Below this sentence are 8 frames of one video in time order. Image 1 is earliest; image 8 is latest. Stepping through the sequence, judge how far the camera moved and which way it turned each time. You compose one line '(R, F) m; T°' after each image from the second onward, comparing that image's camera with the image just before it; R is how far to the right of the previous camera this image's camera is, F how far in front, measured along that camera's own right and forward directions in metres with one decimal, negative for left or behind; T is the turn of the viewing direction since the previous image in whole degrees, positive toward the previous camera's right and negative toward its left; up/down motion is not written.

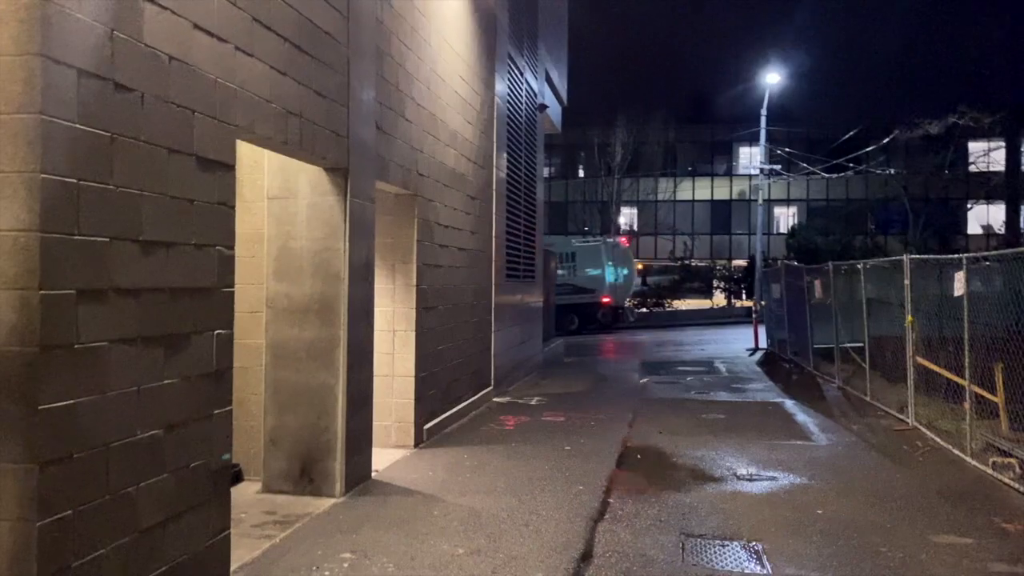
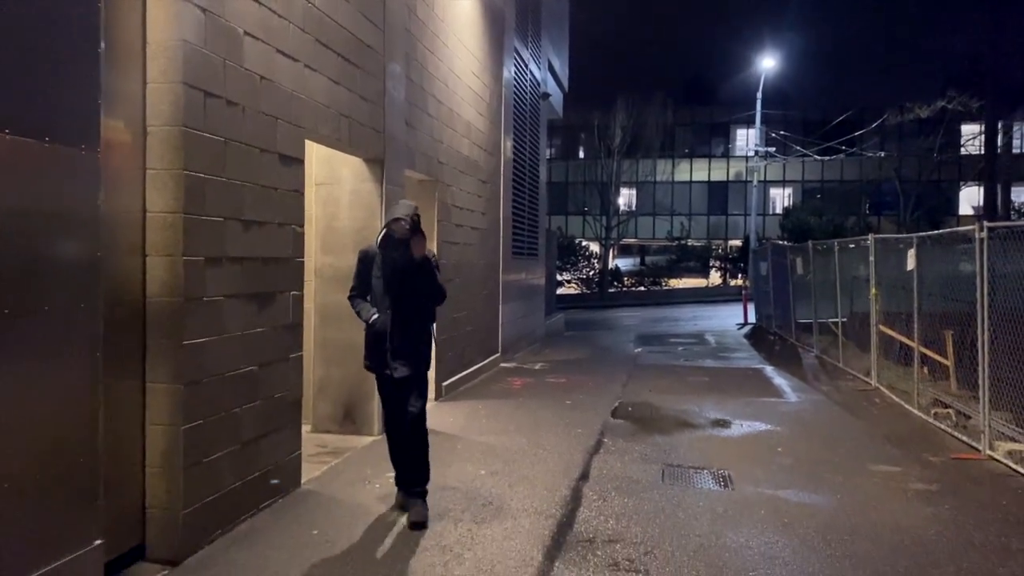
(-0.1, -1.3) m; 0°
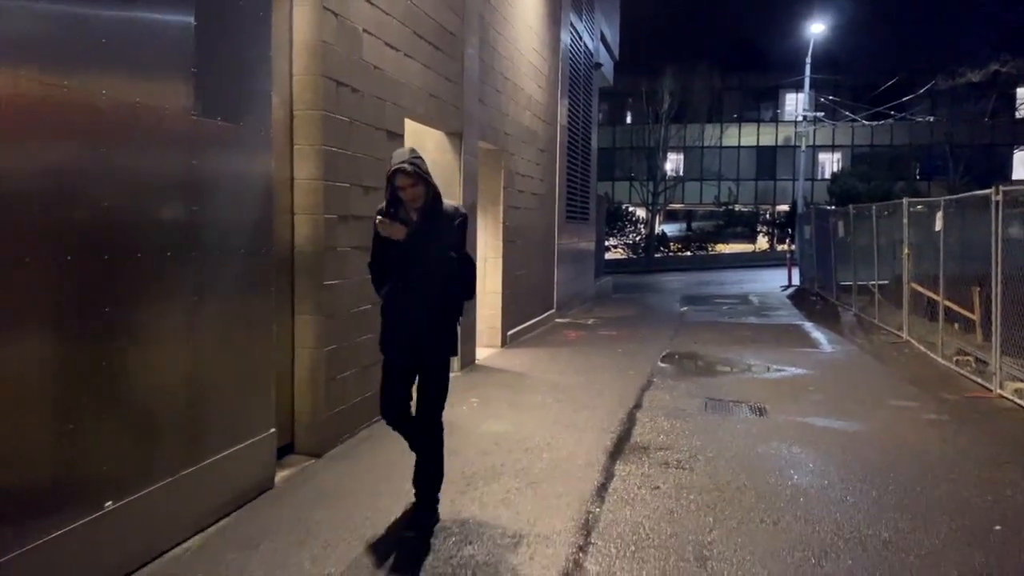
(-0.2, -1.2) m; -3°
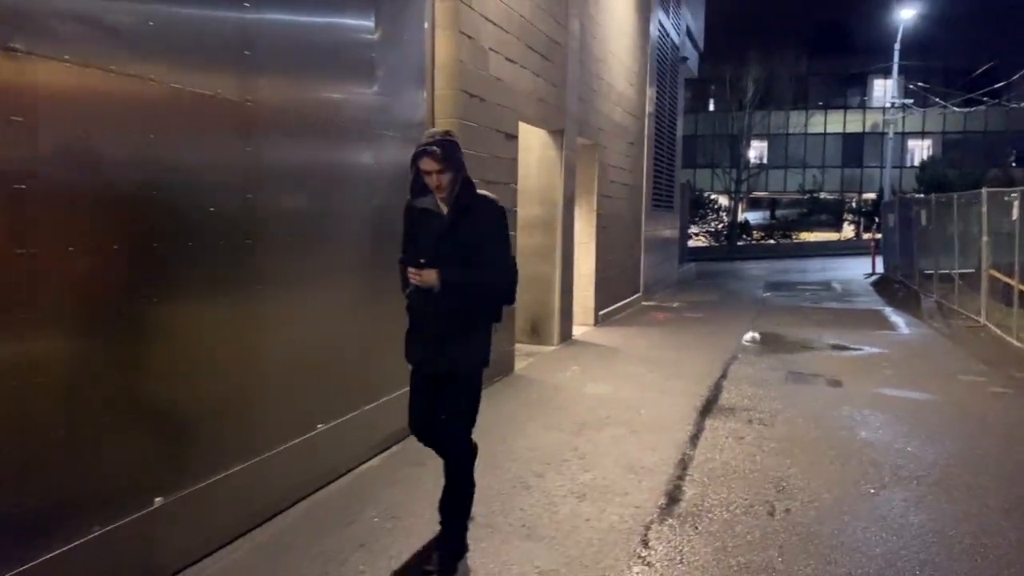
(-0.2, -1.1) m; -5°
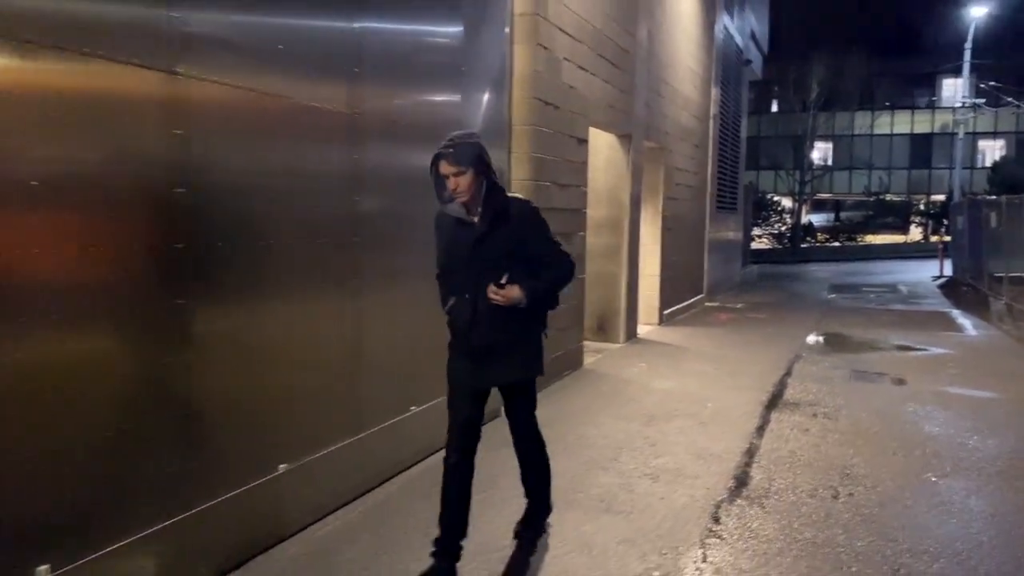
(-0.1, -0.4) m; -4°
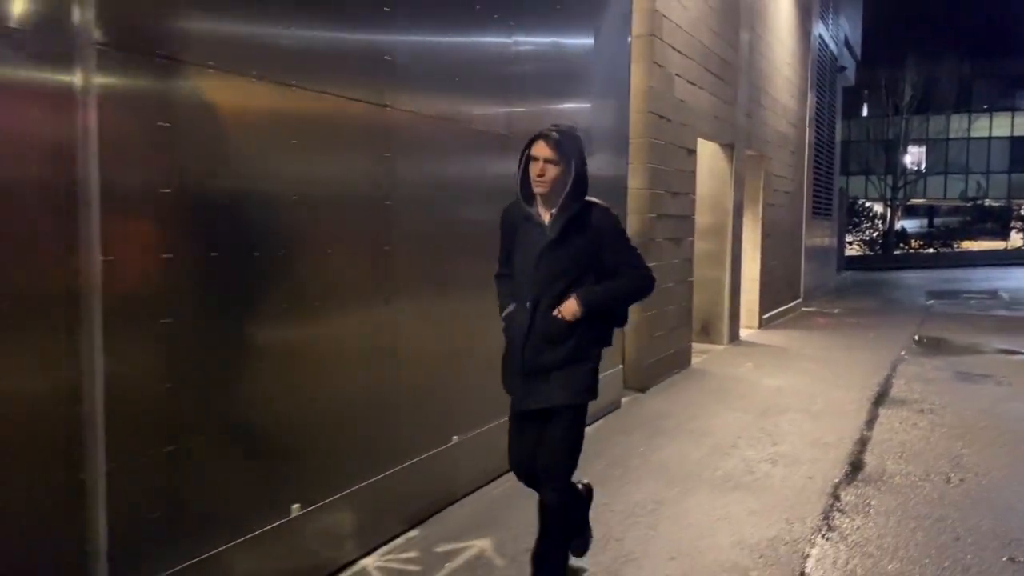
(-0.4, -0.7) m; -5°
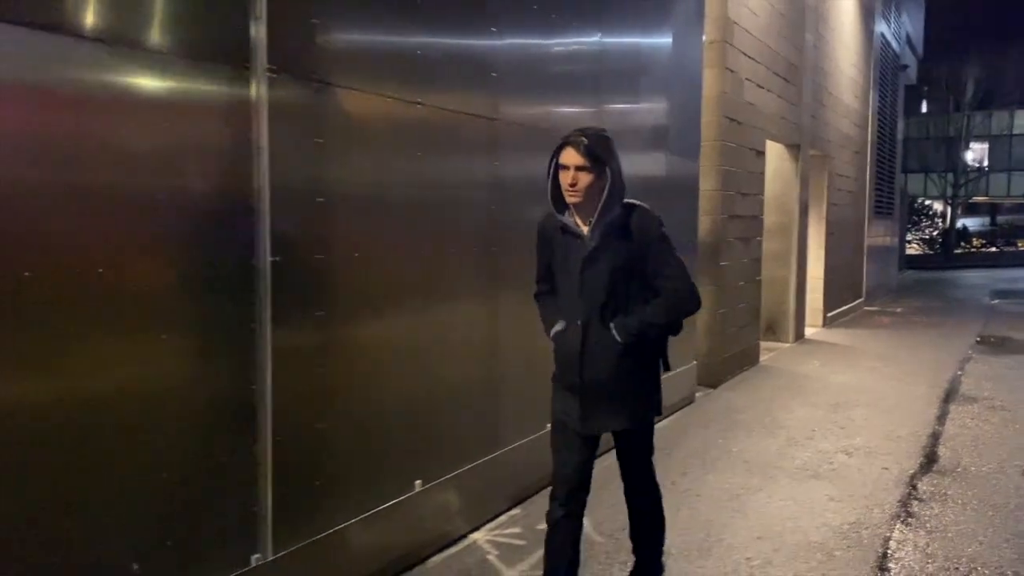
(-0.3, -0.4) m; -3°
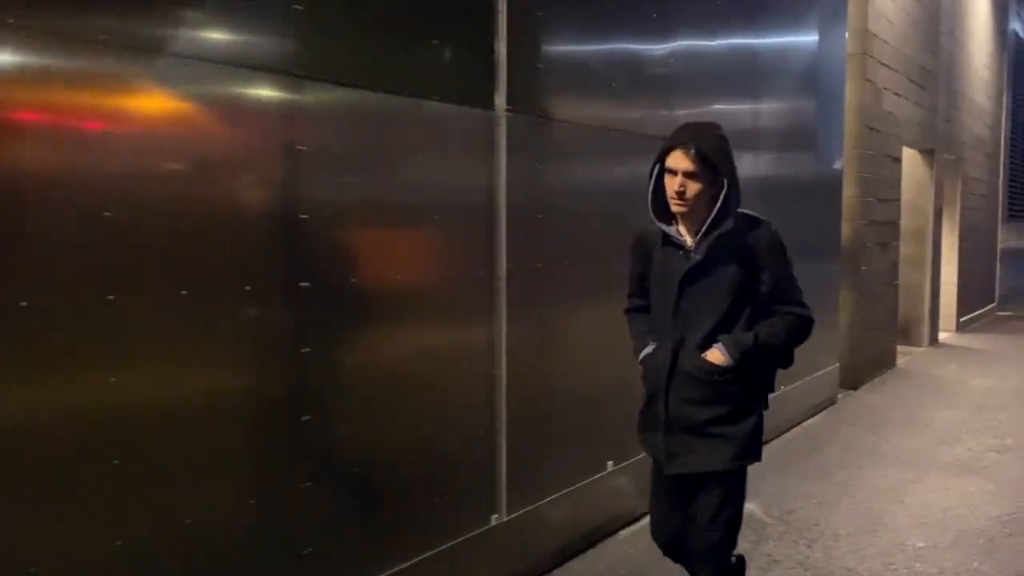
(-0.4, -0.6) m; -7°
